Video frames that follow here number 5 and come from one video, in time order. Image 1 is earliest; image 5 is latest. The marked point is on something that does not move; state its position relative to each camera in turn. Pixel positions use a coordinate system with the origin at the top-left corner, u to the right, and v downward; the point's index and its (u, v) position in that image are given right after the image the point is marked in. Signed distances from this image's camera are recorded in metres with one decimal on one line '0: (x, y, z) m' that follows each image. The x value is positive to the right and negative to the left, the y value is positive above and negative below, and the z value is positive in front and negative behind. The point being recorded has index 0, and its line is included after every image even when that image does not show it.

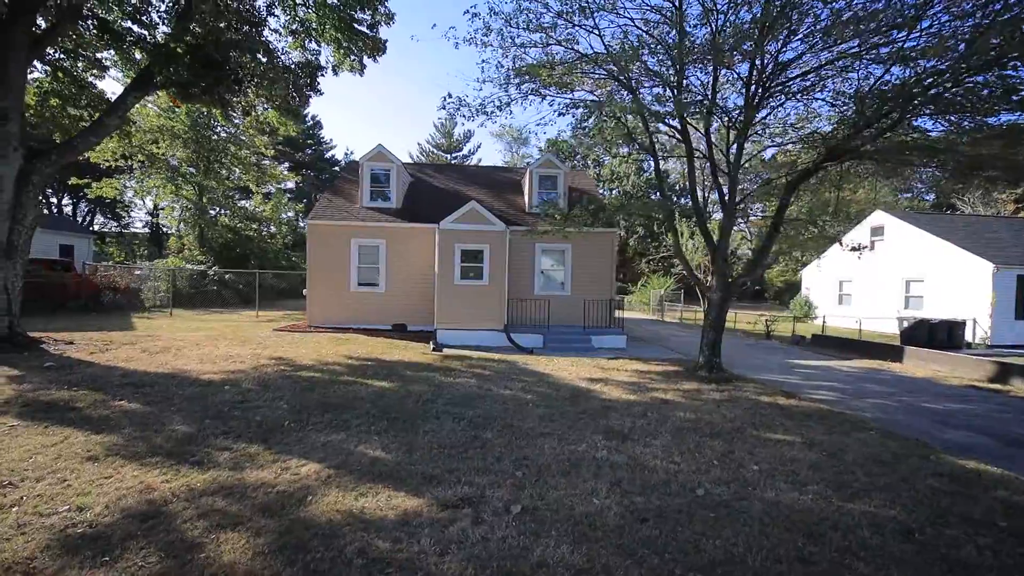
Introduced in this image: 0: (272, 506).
0: (-2.0, -1.8, +3.2) m
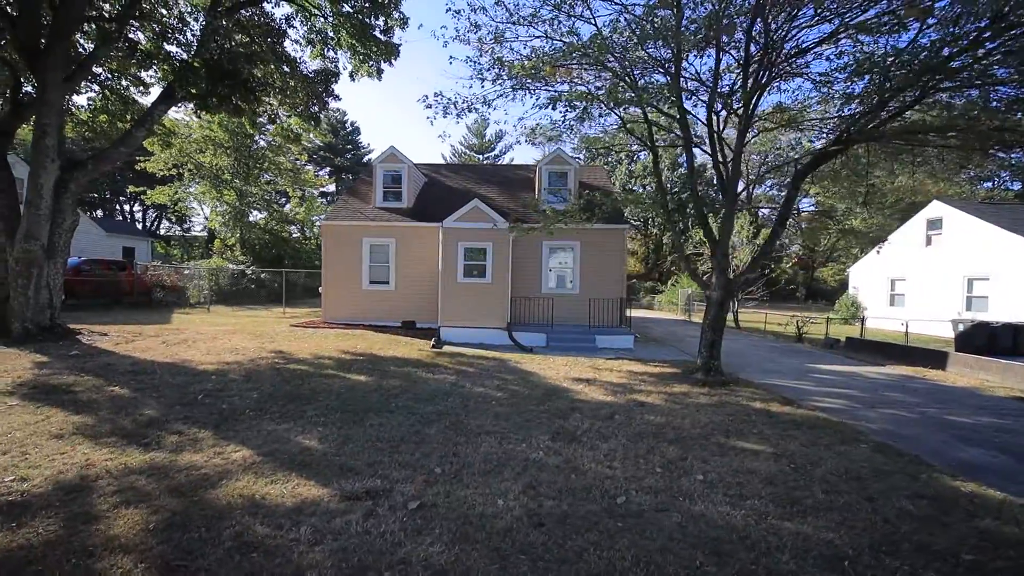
0: (-2.9, -1.7, +3.4) m
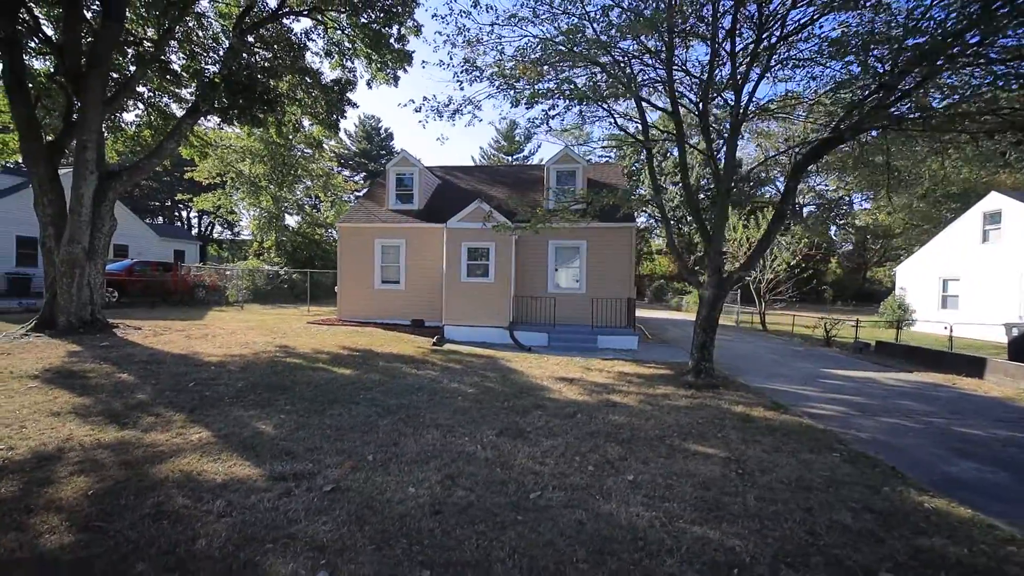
0: (-3.7, -1.7, +3.8) m
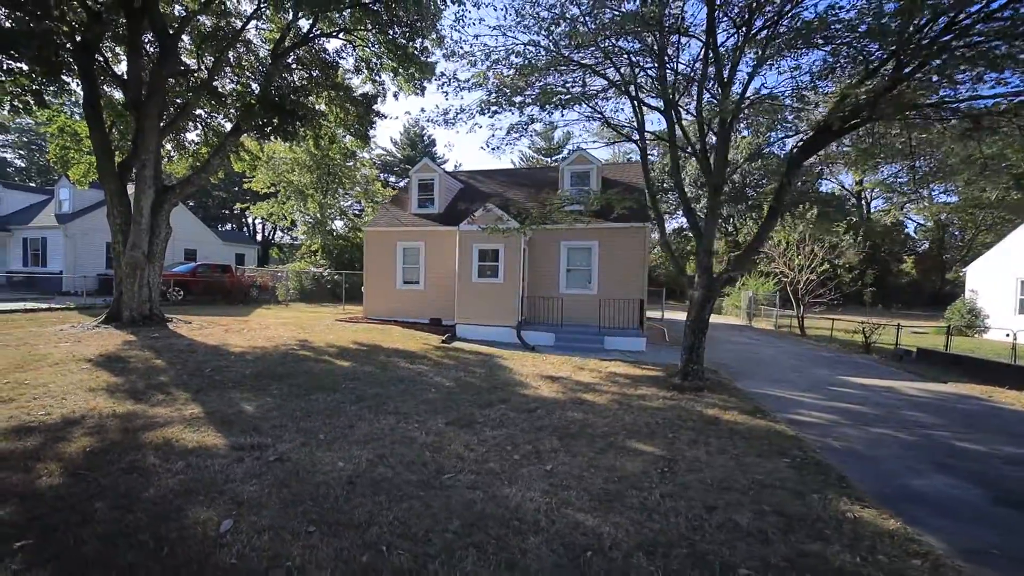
0: (-4.5, -1.7, +4.6) m
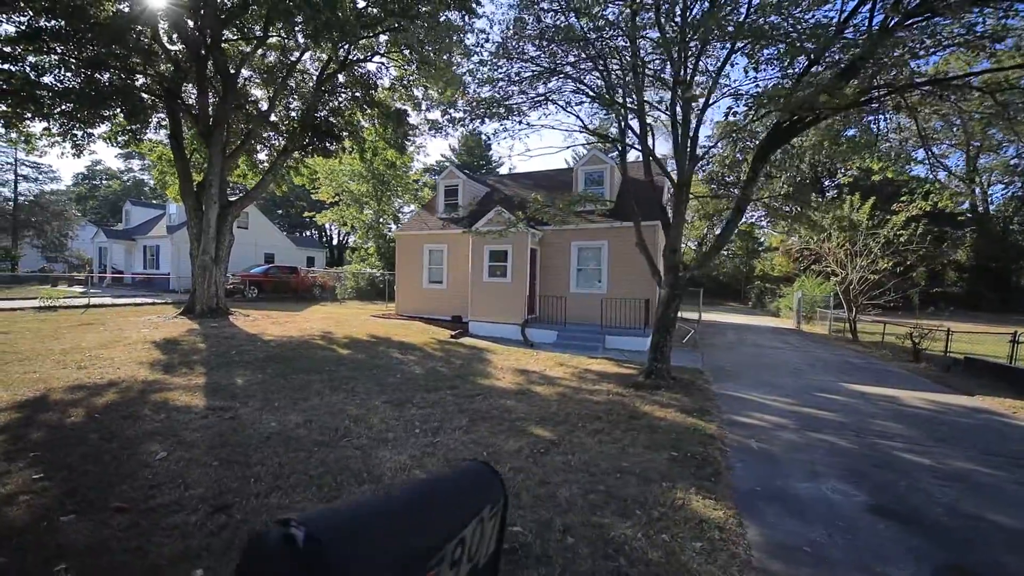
0: (-5.6, -1.6, +6.0) m
